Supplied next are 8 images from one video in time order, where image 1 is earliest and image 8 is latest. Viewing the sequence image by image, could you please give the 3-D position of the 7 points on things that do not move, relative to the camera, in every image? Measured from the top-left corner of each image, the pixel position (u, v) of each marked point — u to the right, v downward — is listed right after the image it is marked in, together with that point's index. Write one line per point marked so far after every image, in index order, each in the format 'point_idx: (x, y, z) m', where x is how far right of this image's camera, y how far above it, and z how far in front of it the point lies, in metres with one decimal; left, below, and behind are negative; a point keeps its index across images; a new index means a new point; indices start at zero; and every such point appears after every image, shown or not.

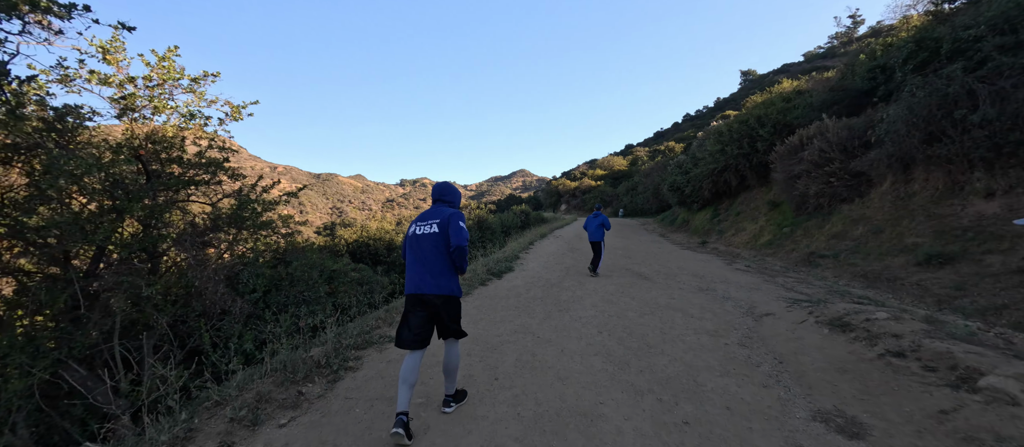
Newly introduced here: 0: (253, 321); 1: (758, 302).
0: (-3.8, -1.5, +5.8) m
1: (+4.2, -1.3, +6.6) m
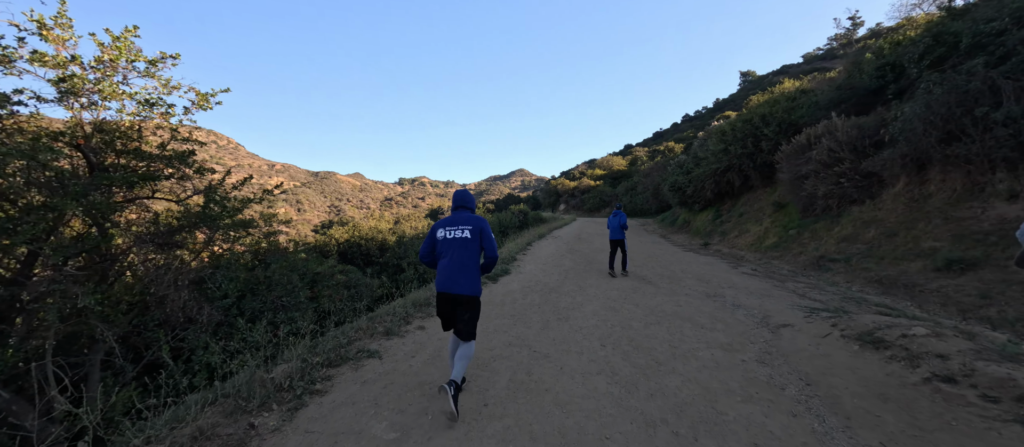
0: (-3.9, -1.5, +5.3) m
1: (+4.1, -1.4, +6.2) m
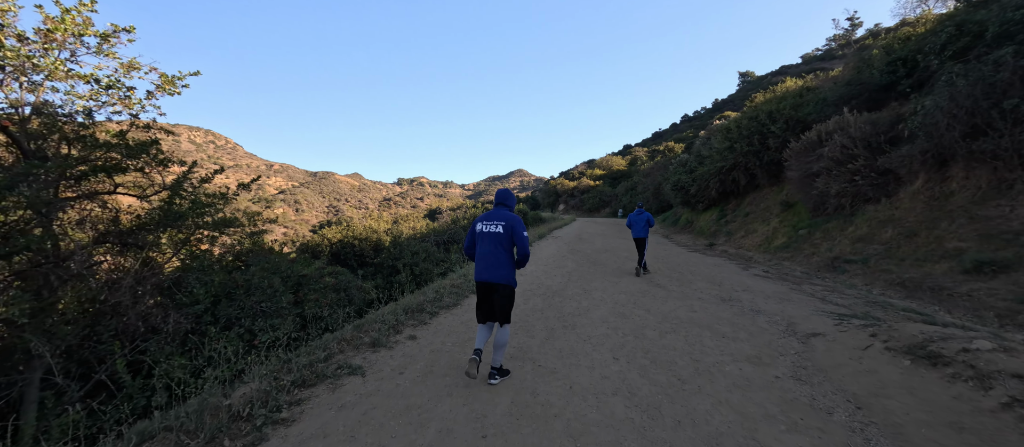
0: (-3.9, -1.4, +4.8) m
1: (+4.1, -1.4, +5.7) m
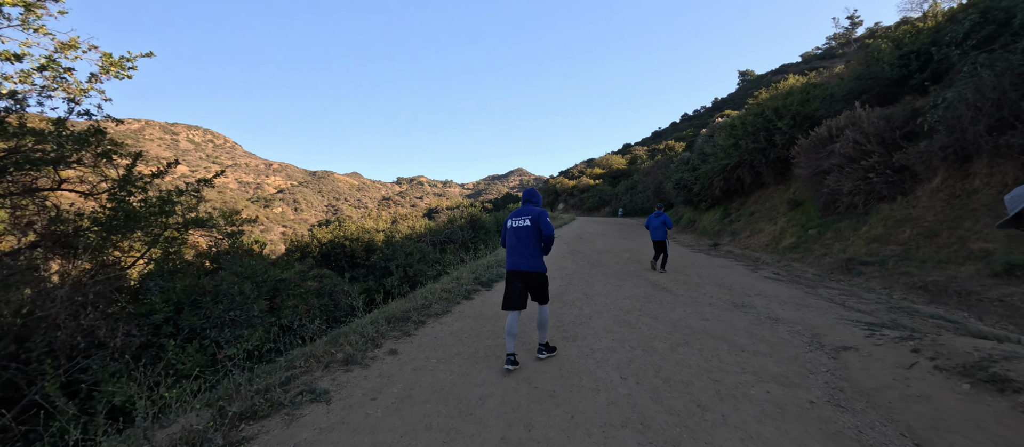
0: (-4.0, -1.4, +4.3) m
1: (+4.1, -1.4, +5.1) m
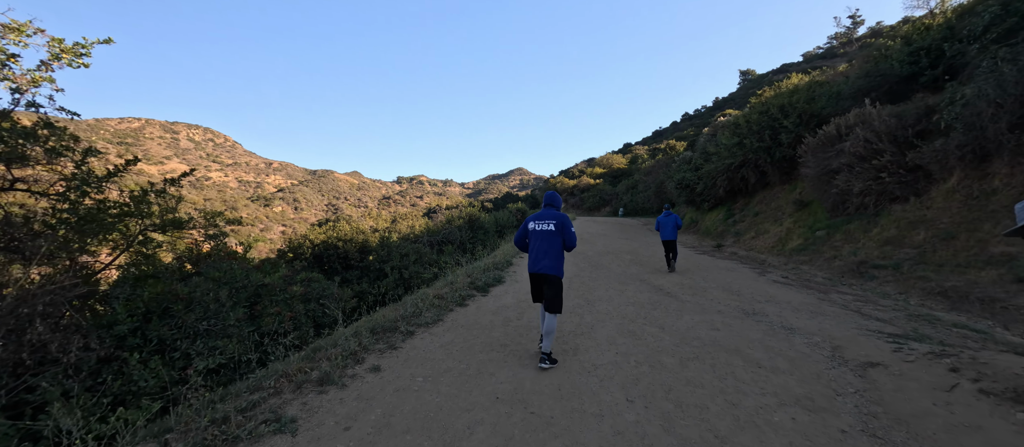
0: (-4.0, -1.5, +3.9) m
1: (+4.0, -1.4, +4.8) m
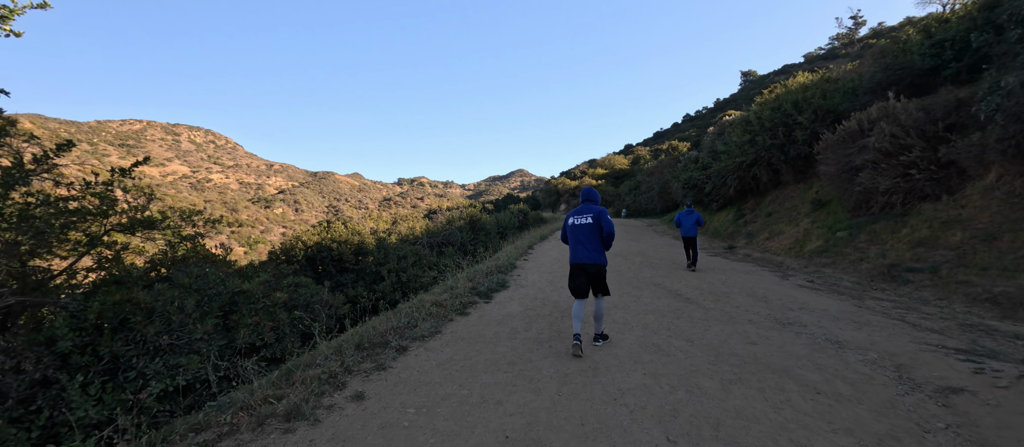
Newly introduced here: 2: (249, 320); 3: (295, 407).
0: (-3.9, -1.4, +3.3) m
1: (+4.1, -1.4, +4.1) m
2: (-3.4, -1.3, +5.1) m
3: (-1.5, -1.3, +2.8) m
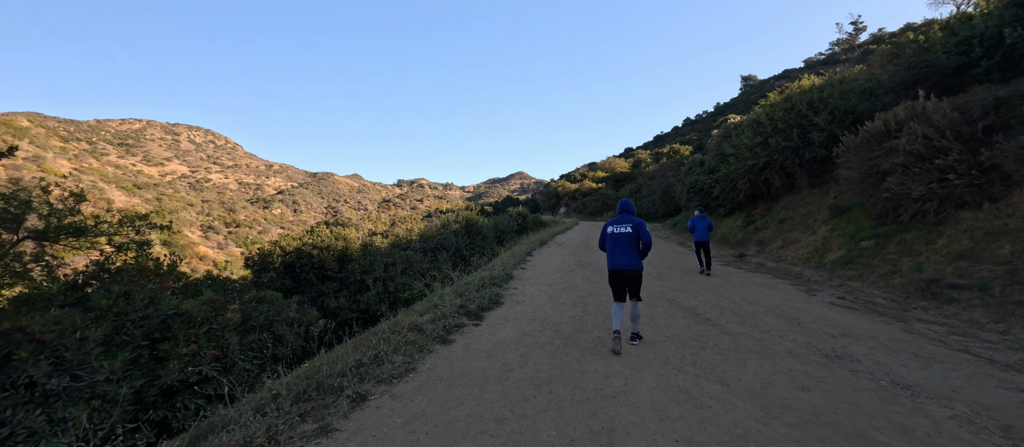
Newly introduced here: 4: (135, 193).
0: (-4.0, -1.5, +2.3) m
1: (+4.0, -1.5, +3.2) m
2: (-3.5, -1.4, +4.2) m
3: (-1.6, -1.4, +1.9) m
4: (-18.8, +1.5, +19.7) m
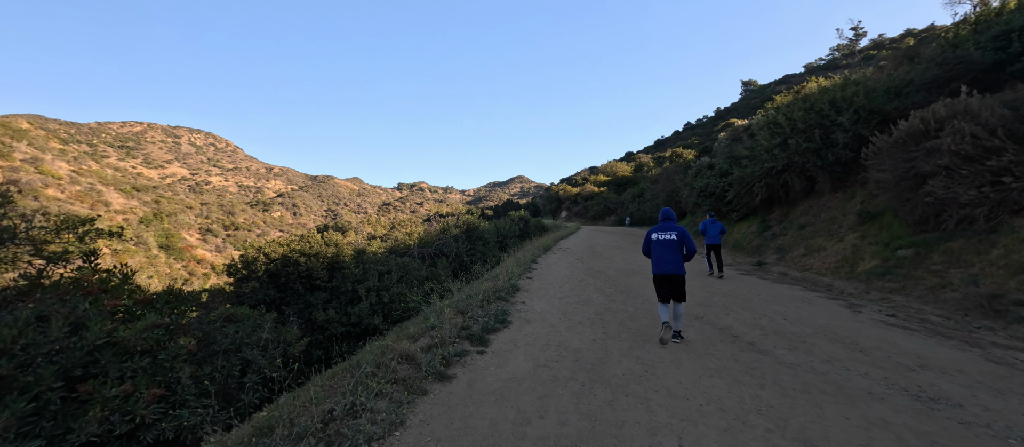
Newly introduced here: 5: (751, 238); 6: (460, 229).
0: (-3.9, -1.6, +1.5) m
1: (+4.1, -1.6, +2.4) m
2: (-3.4, -1.4, +3.3) m
3: (-1.5, -1.4, +1.0) m
4: (-18.7, +1.4, +18.9) m
5: (+9.8, -0.6, +15.9) m
6: (-2.4, -0.3, +17.7) m
